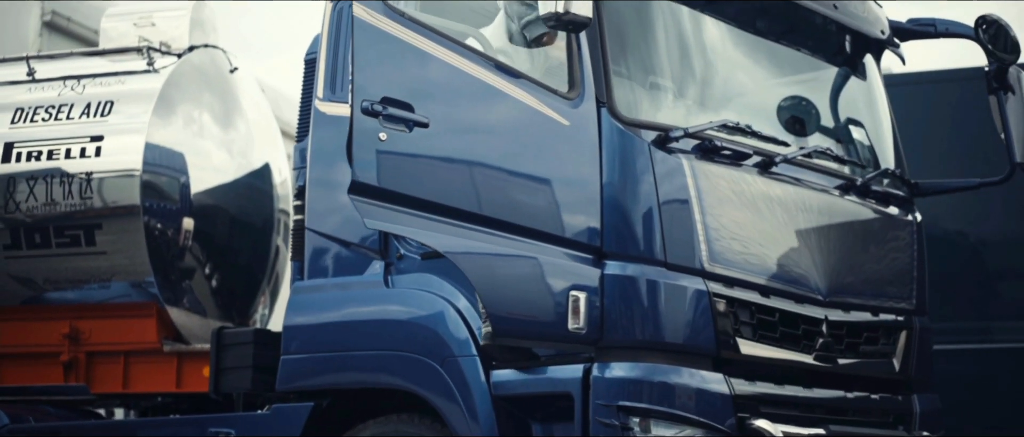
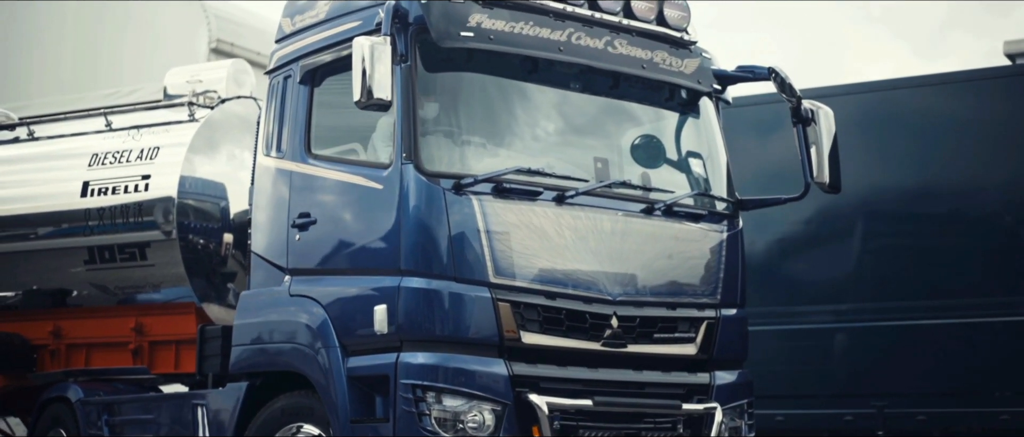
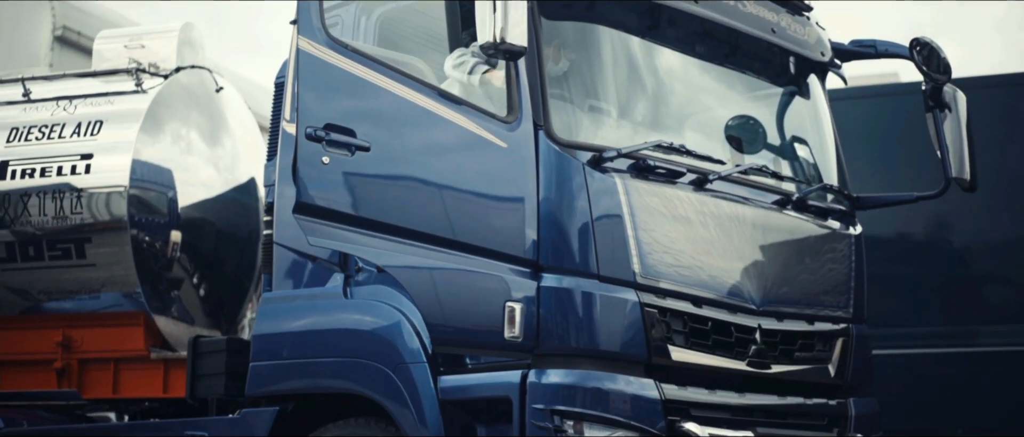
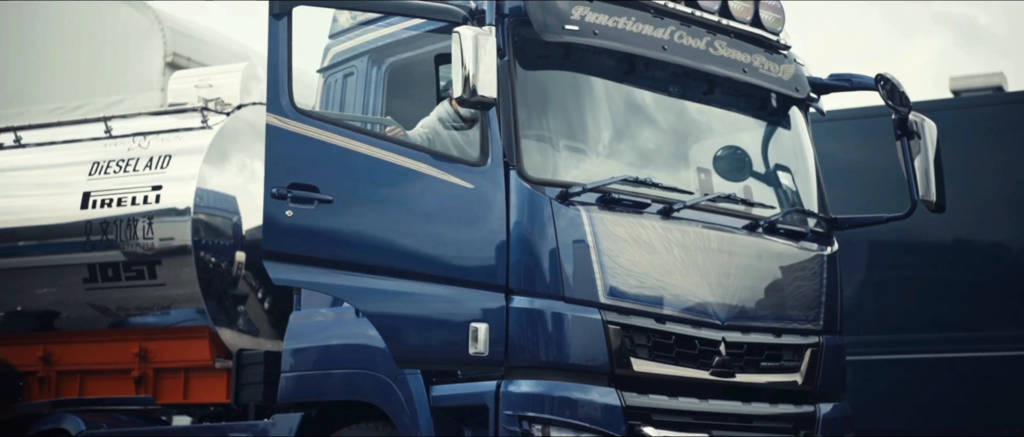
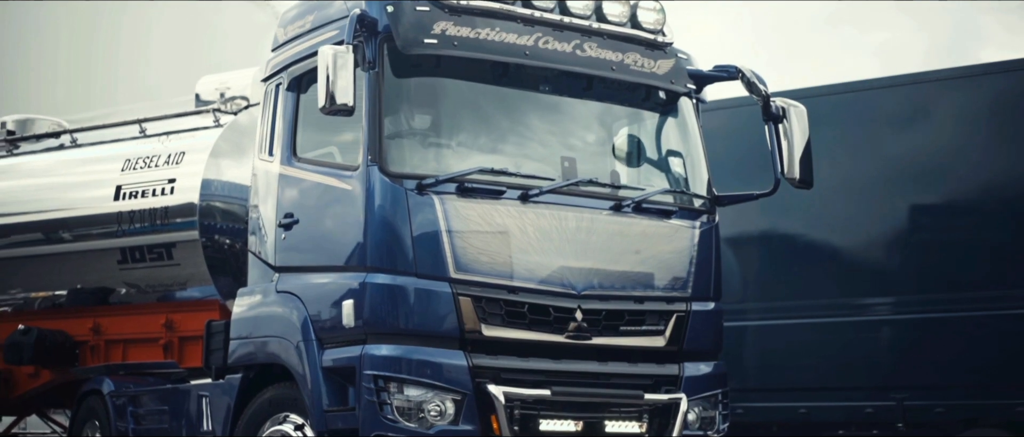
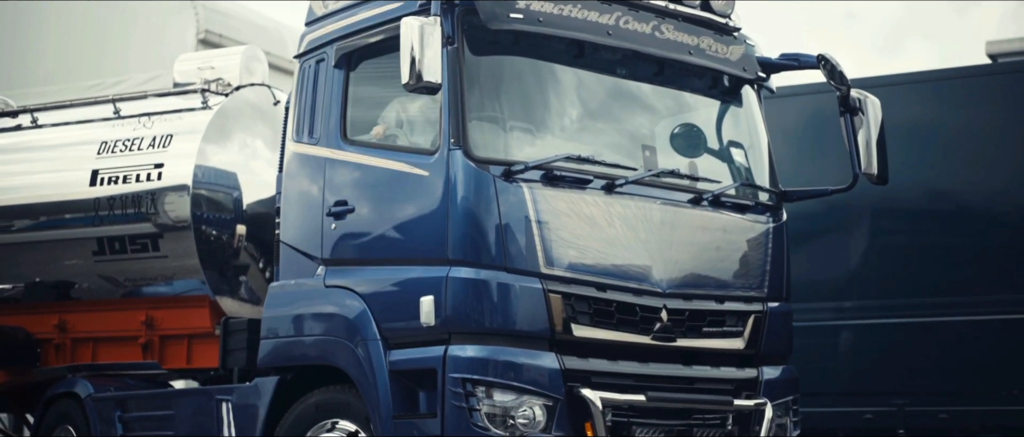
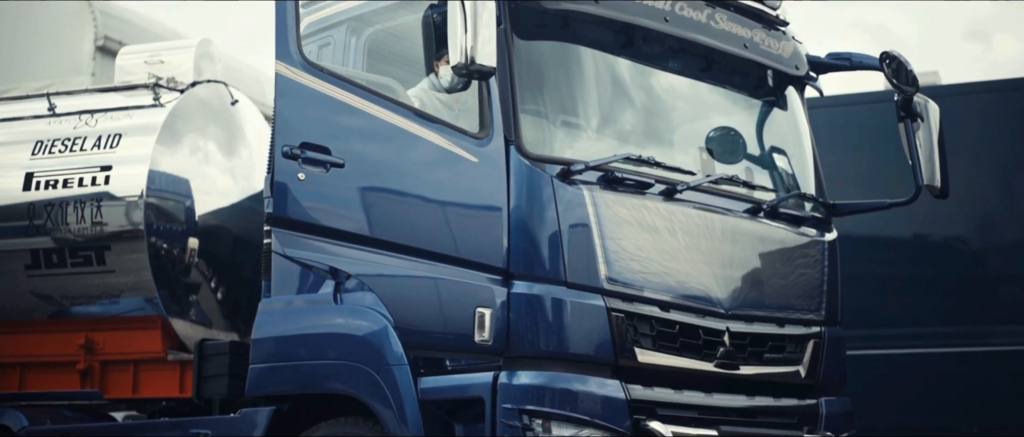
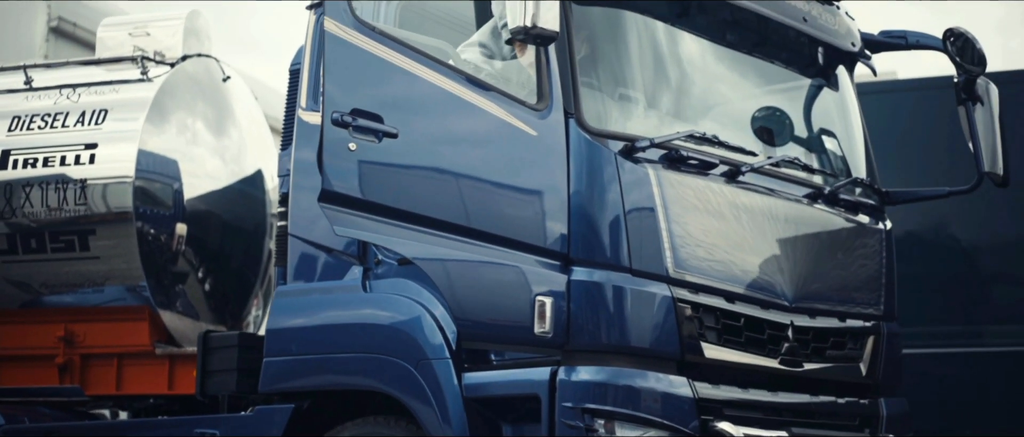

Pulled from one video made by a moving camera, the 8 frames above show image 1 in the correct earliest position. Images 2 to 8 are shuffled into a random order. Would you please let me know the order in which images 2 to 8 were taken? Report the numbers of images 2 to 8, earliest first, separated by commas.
8, 3, 7, 4, 6, 2, 5
